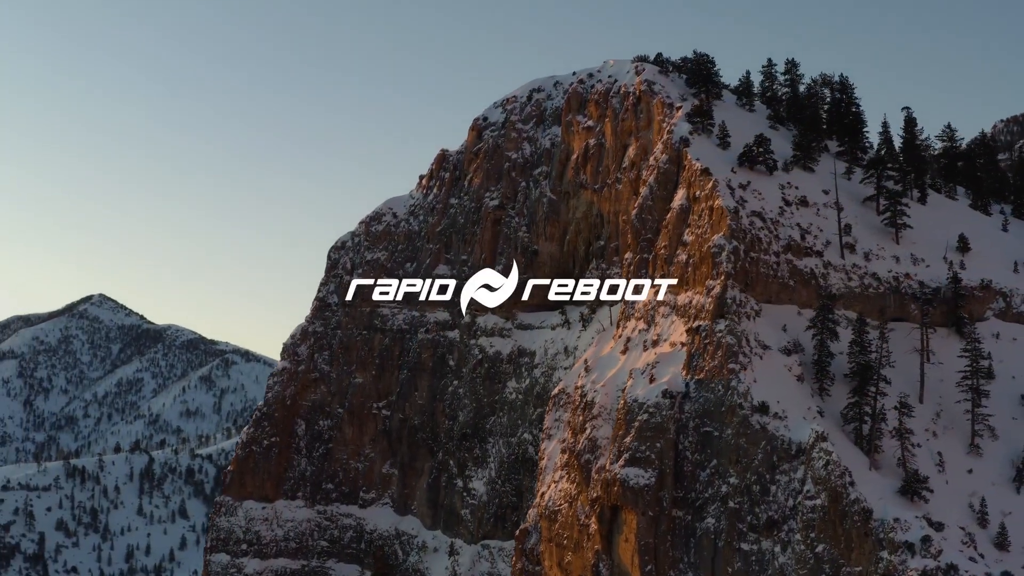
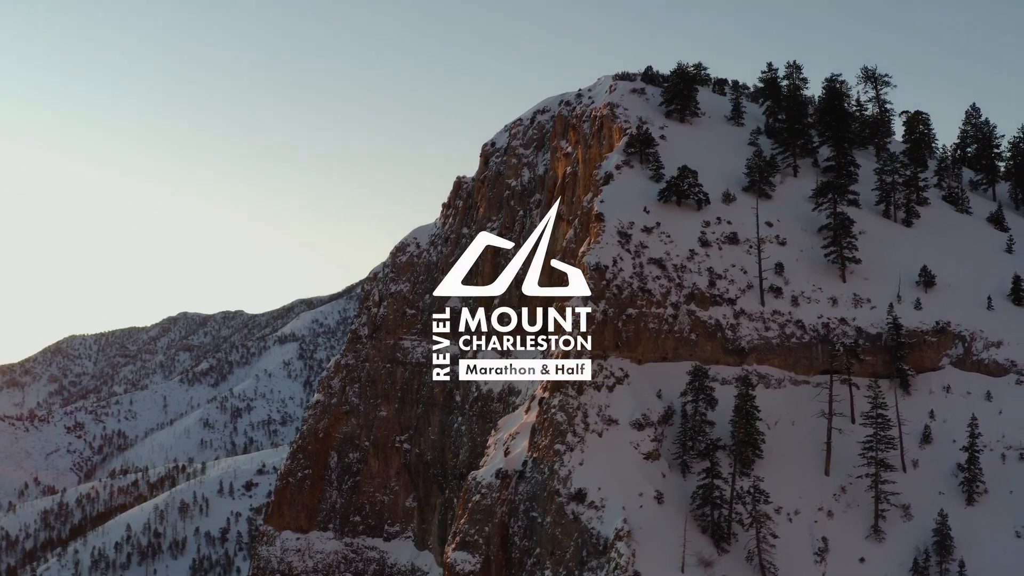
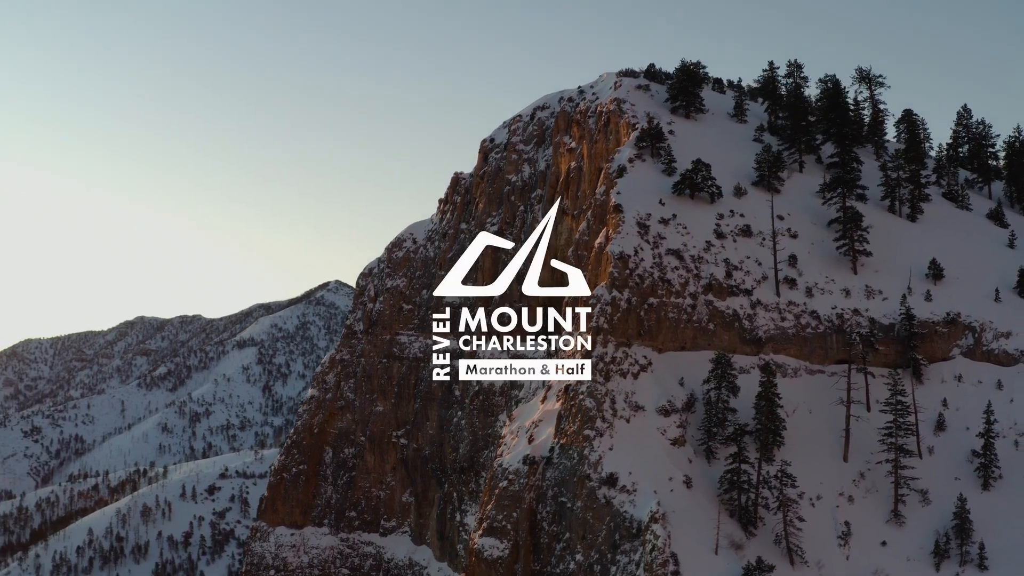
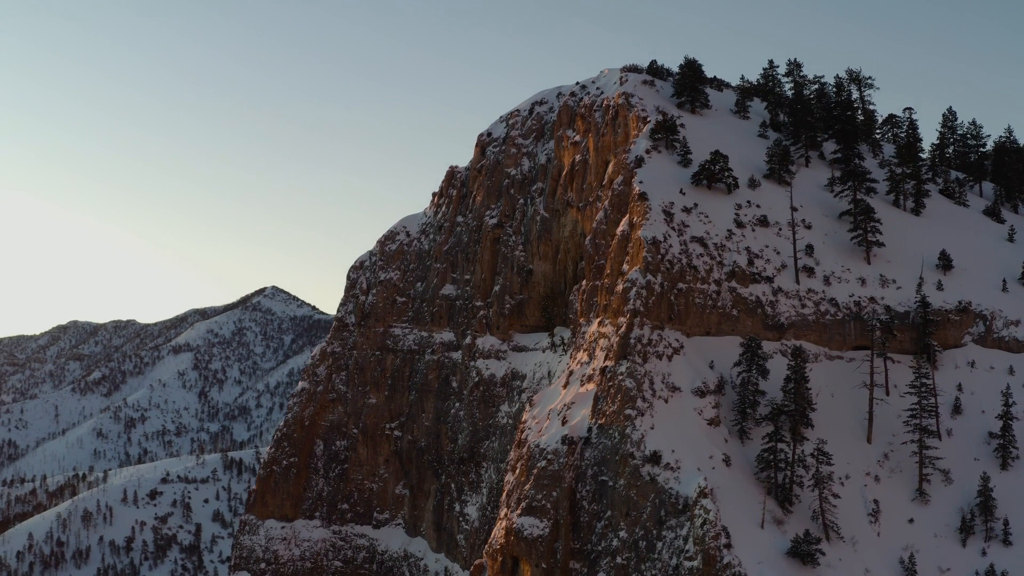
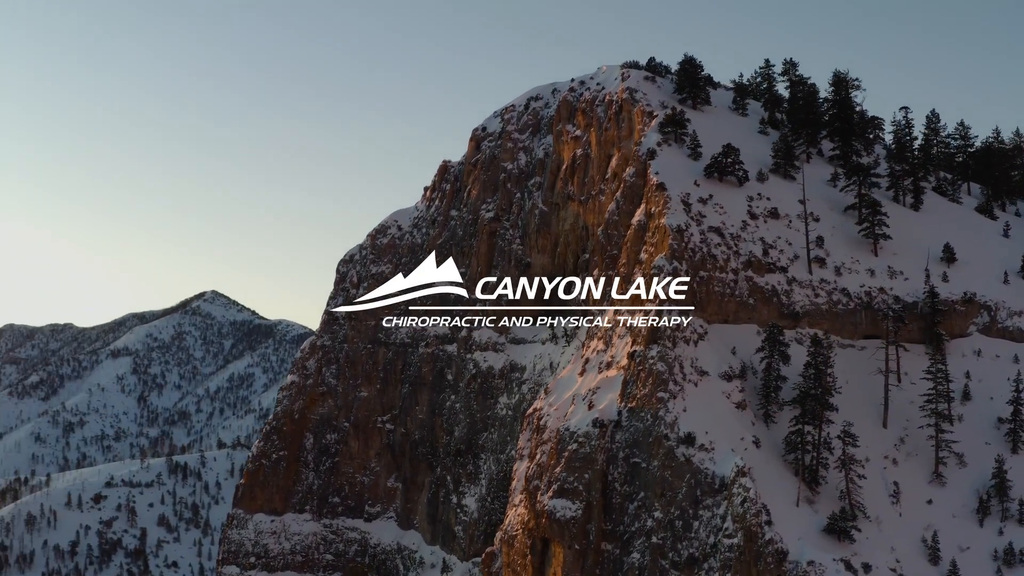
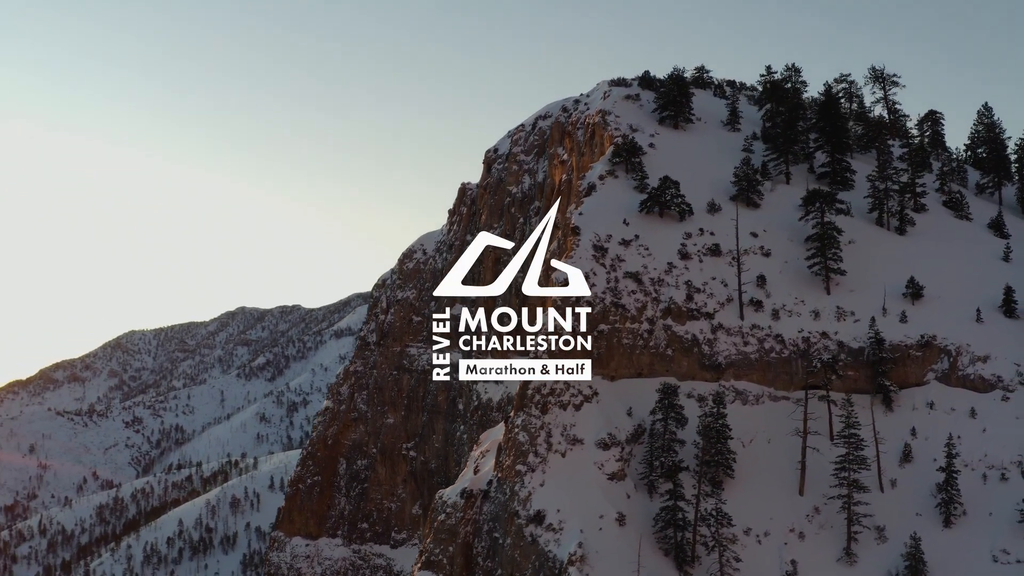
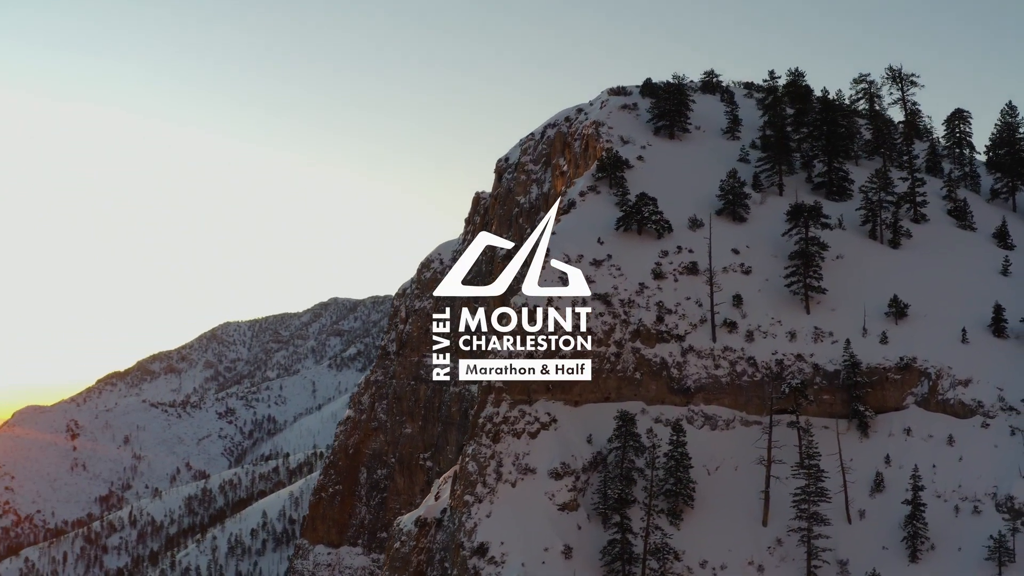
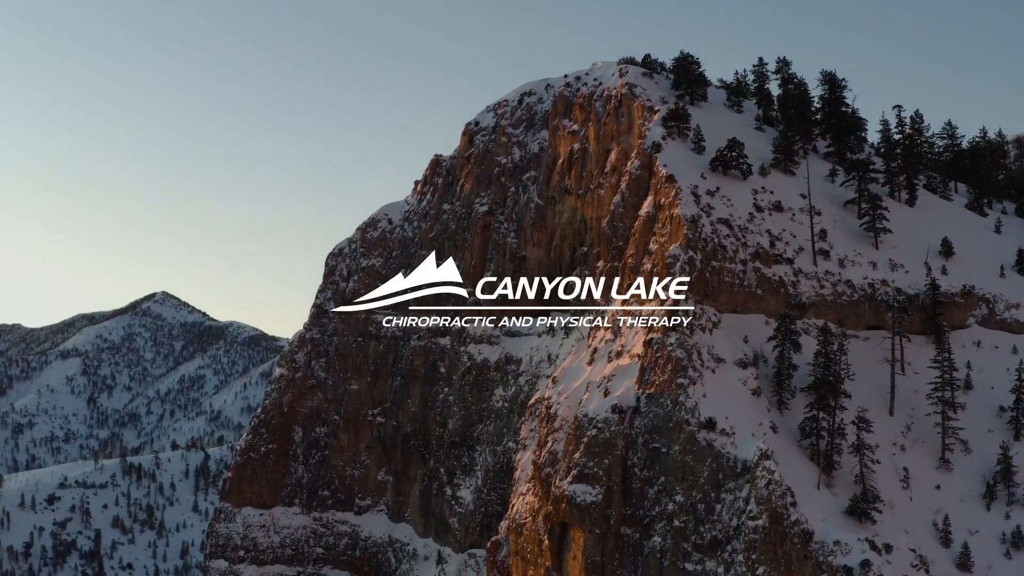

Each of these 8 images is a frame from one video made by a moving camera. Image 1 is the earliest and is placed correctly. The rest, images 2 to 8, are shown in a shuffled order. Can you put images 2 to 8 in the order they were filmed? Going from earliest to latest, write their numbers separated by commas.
8, 5, 4, 3, 2, 6, 7
